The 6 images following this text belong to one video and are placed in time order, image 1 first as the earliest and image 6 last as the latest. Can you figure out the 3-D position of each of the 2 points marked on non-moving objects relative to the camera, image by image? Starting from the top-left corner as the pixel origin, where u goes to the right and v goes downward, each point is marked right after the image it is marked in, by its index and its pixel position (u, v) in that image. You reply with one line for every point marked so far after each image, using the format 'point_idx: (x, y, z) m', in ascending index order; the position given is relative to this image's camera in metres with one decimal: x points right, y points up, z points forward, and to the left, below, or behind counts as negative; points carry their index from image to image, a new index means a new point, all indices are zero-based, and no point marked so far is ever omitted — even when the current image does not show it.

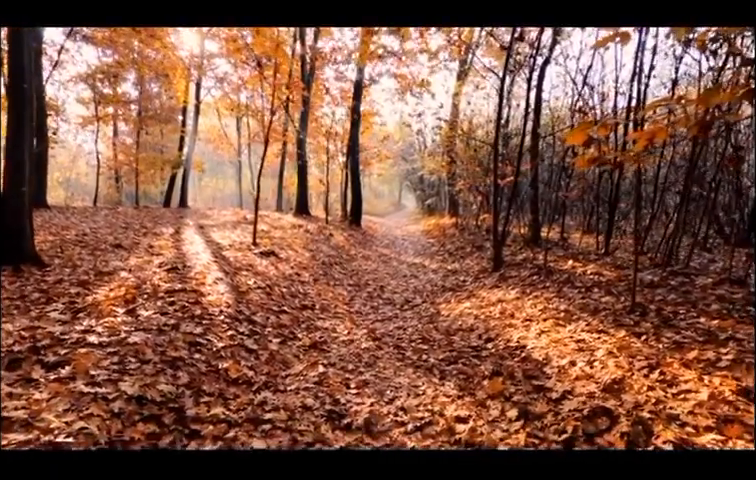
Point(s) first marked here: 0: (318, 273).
0: (-1.4, -0.8, +11.9) m
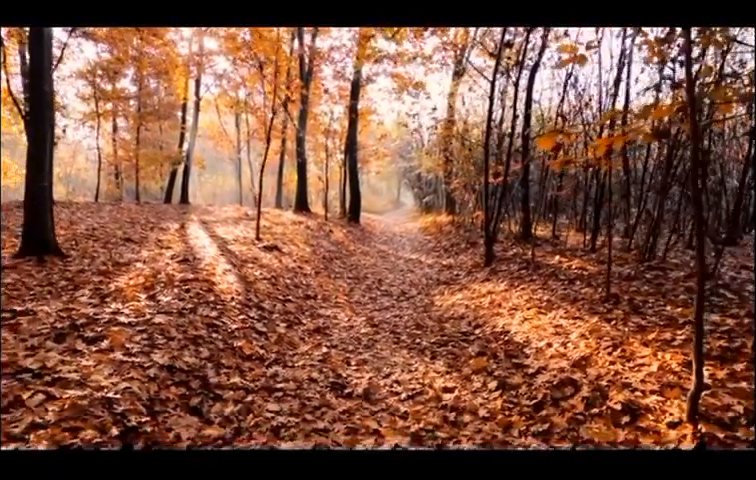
0: (-1.5, -0.7, +12.5) m
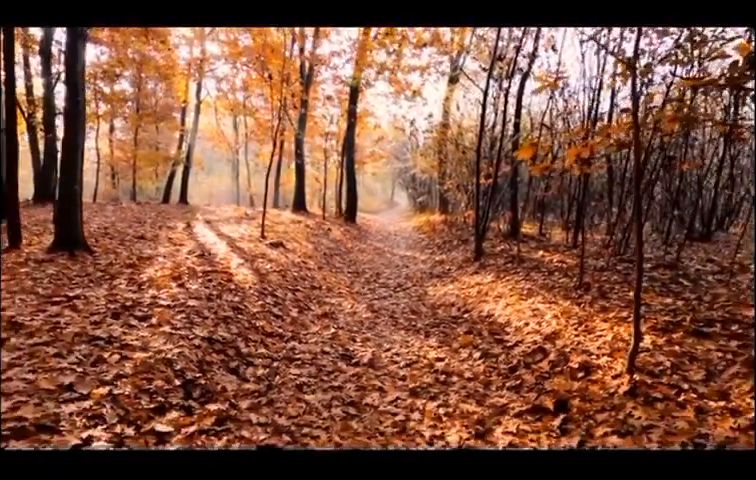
0: (-1.5, -0.6, +13.5) m
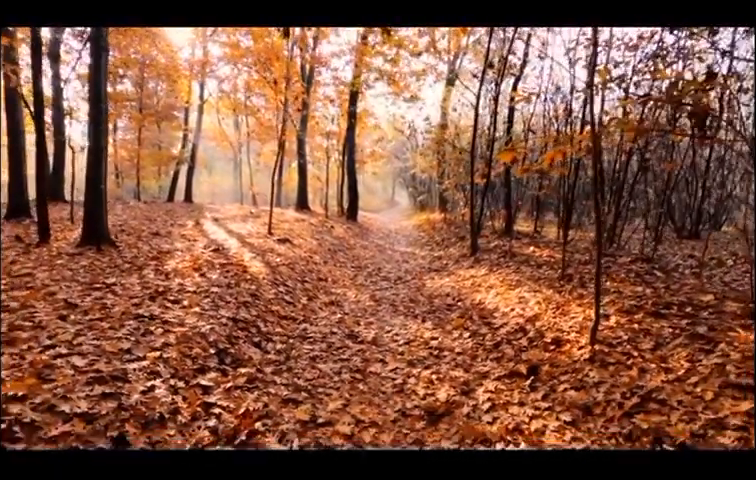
0: (-1.5, -0.5, +14.4) m
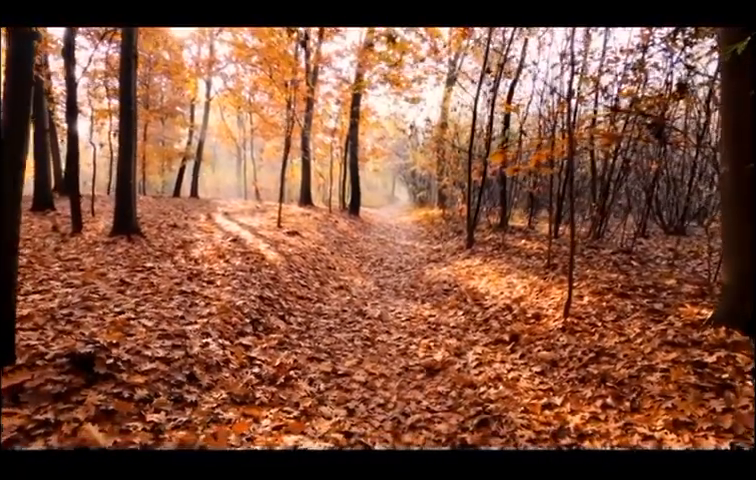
0: (-1.4, -0.3, +15.5) m
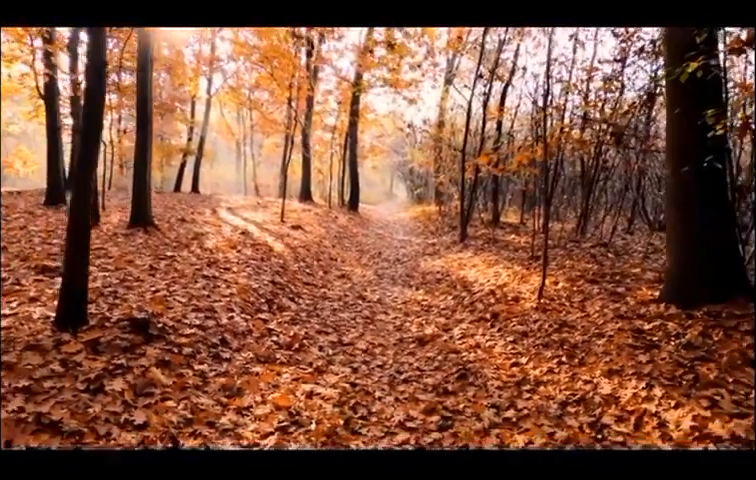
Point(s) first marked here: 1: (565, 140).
0: (-1.5, -0.1, +16.5) m
1: (+4.2, +2.2, +11.3) m
